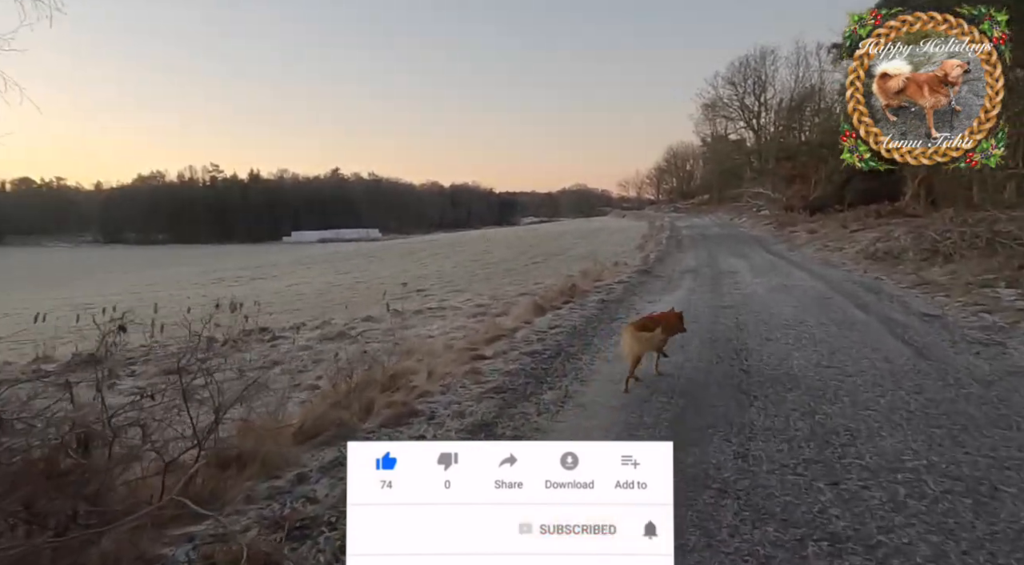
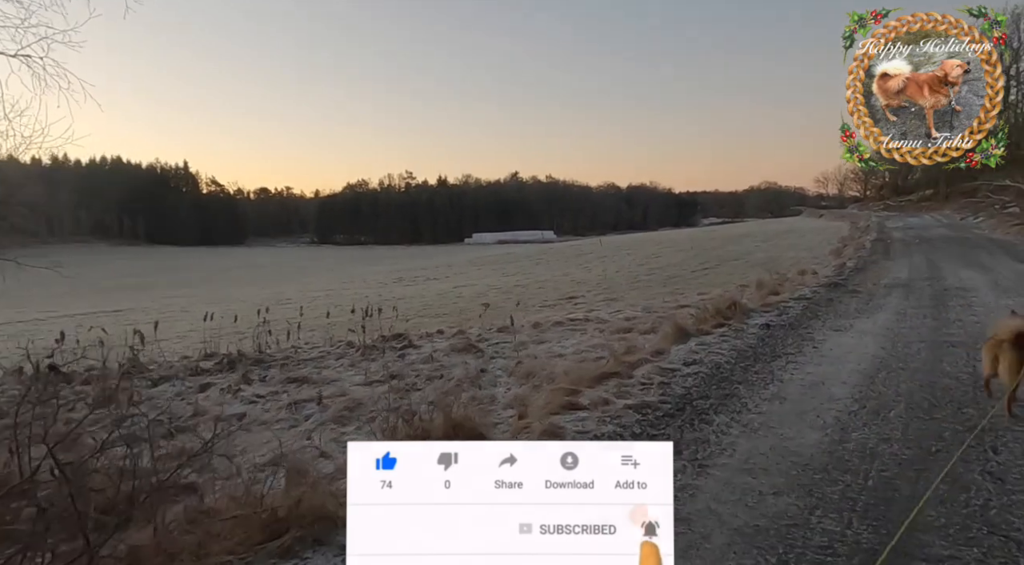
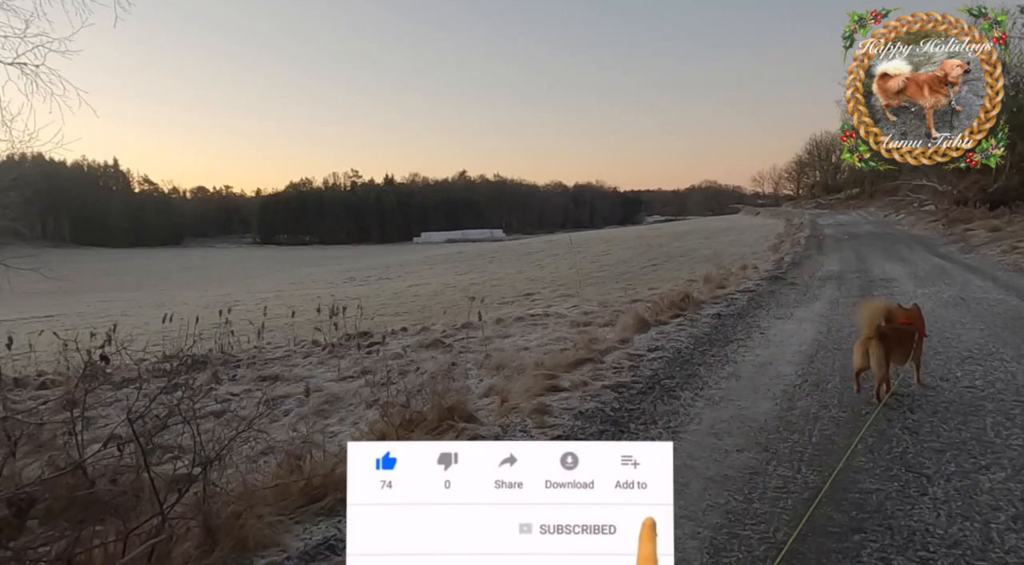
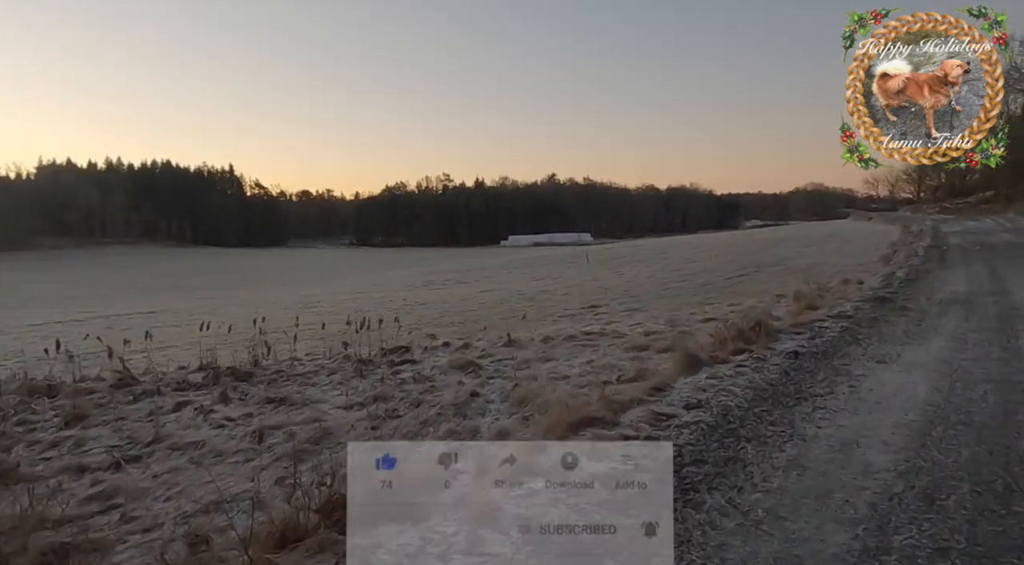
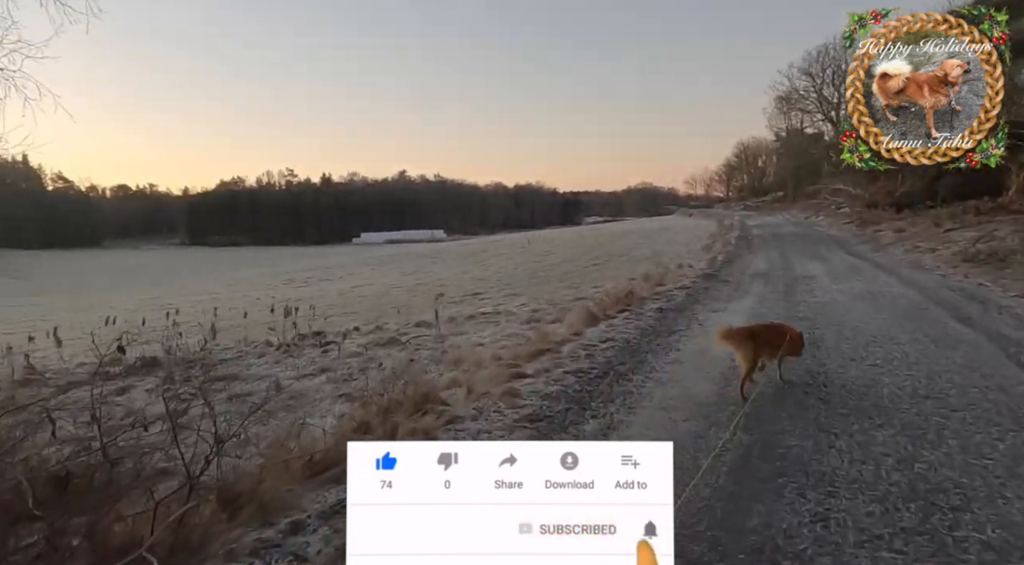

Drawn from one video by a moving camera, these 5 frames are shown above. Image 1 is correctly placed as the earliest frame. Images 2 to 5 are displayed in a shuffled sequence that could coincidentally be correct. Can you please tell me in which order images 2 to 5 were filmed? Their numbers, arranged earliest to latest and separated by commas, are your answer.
5, 3, 2, 4
